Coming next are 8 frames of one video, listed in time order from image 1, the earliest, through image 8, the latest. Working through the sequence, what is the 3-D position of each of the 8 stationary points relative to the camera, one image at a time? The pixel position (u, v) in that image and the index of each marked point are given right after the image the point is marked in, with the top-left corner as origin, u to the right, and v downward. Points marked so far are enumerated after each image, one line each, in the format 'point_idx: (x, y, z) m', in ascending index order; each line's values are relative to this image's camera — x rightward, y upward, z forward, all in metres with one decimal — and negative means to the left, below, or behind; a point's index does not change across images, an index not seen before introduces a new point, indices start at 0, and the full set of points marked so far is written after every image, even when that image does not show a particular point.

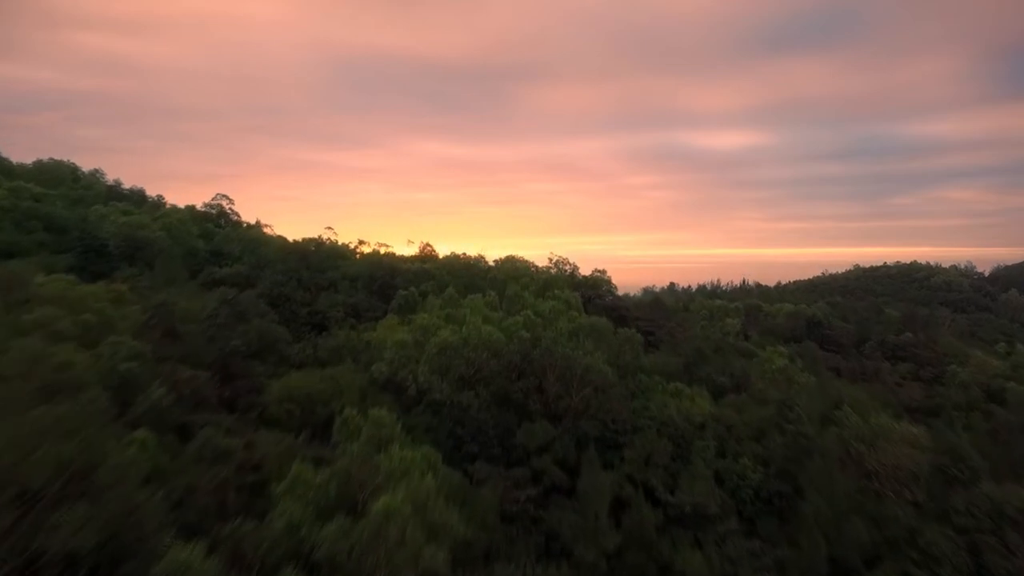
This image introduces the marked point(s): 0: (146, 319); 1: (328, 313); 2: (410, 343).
0: (-6.3, -0.5, +12.2) m
1: (-4.9, -0.7, +19.0) m
2: (-1.8, -1.0, +12.9) m
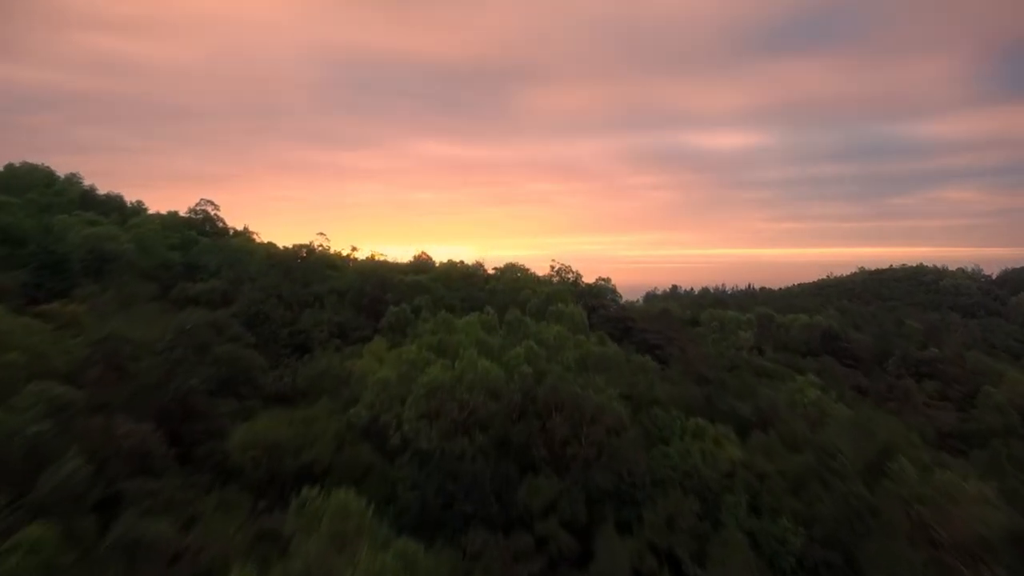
0: (-6.3, -1.0, +10.5) m
1: (-4.9, -1.1, +17.4) m
2: (-1.8, -1.5, +11.3) m
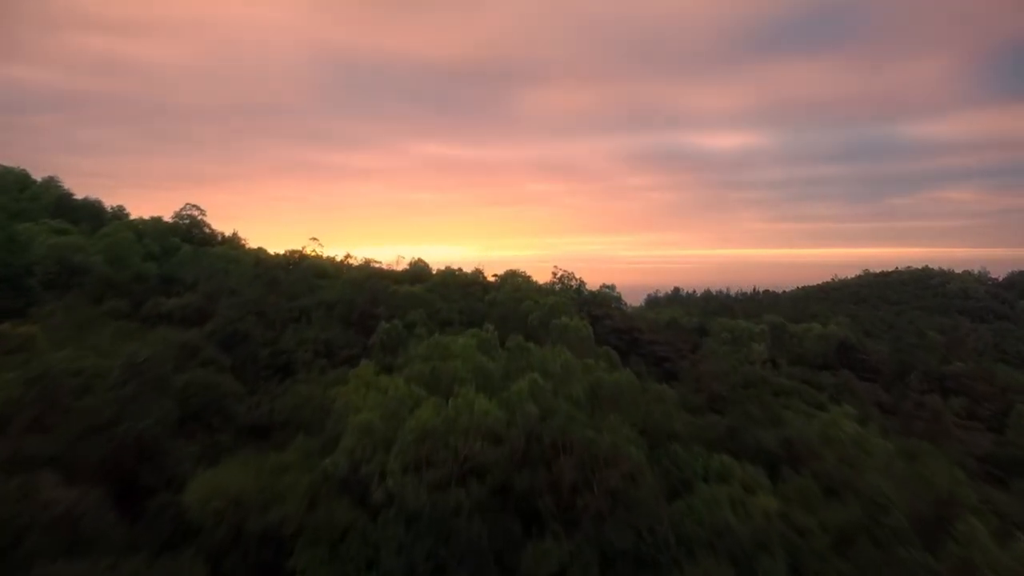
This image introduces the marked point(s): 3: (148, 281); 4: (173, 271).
0: (-6.2, -1.3, +9.1) m
1: (-4.9, -1.5, +15.9) m
2: (-1.8, -1.8, +9.8) m
3: (-9.1, +0.2, +17.7) m
4: (-8.8, +0.4, +18.5) m
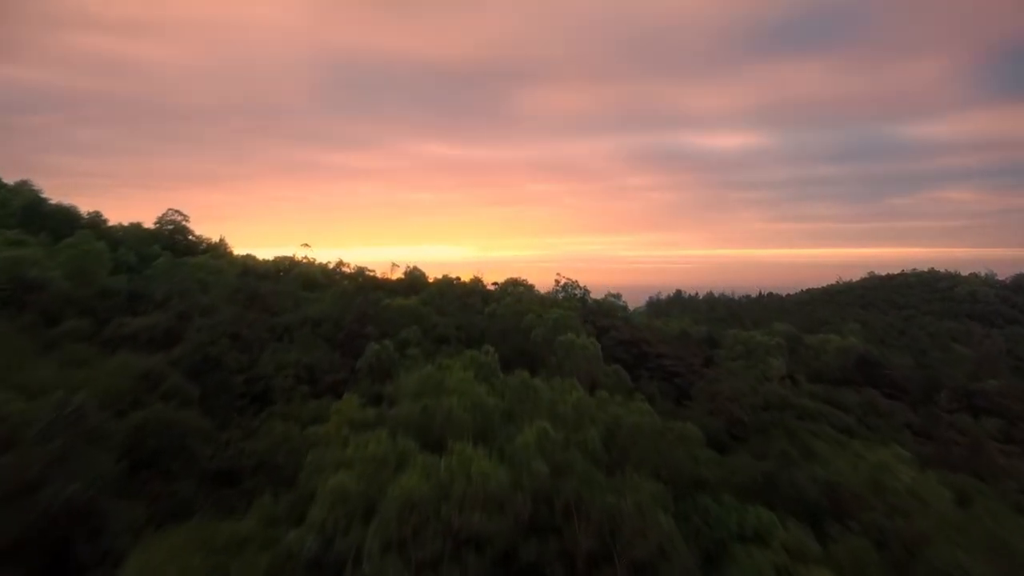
0: (-6.2, -1.7, +7.5) m
1: (-4.9, -1.9, +14.3) m
2: (-1.7, -2.2, +8.3) m
3: (-9.0, -0.2, +16.1) m
4: (-8.8, 0.0, +16.9) m
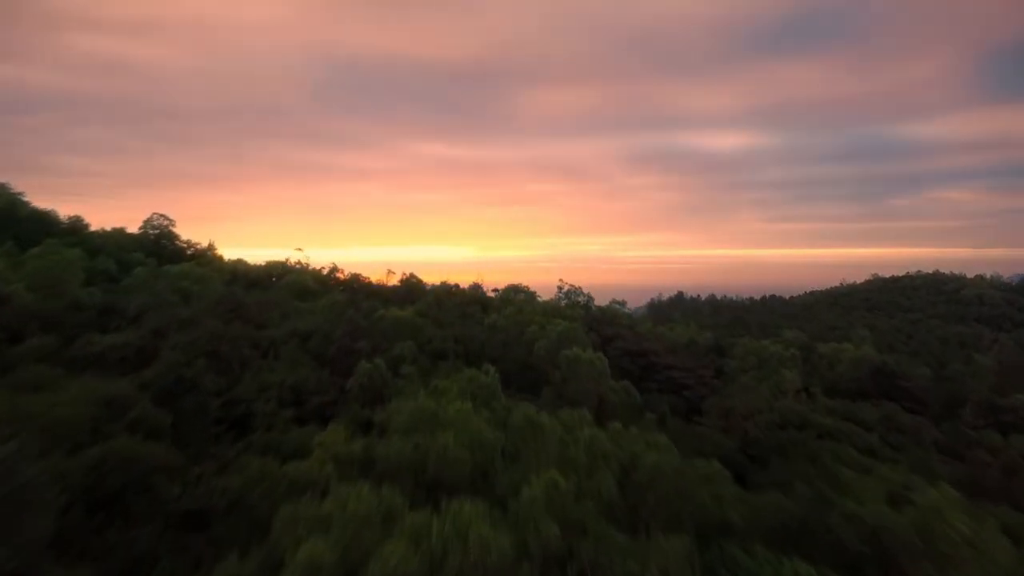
0: (-6.1, -2.0, +6.3) m
1: (-4.8, -2.1, +13.1) m
2: (-1.7, -2.5, +7.1) m
3: (-9.0, -0.5, +14.9) m
4: (-8.7, -0.3, +15.7) m
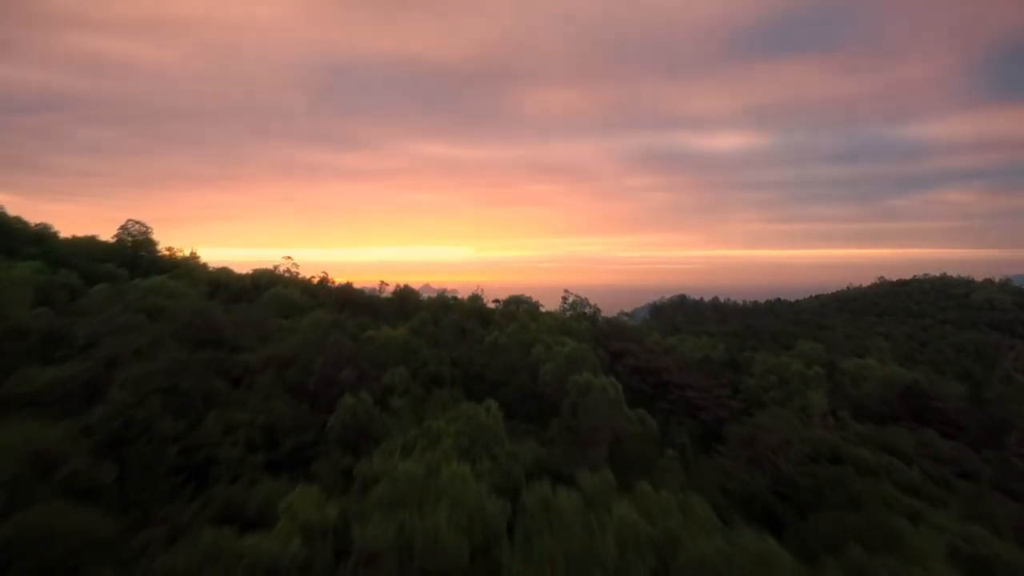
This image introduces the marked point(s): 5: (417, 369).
0: (-6.0, -2.4, +4.5) m
1: (-4.7, -2.6, +11.3) m
2: (-1.6, -2.9, +5.2) m
3: (-8.9, -0.9, +13.1) m
4: (-8.6, -0.7, +13.9) m
5: (-2.2, -1.8, +16.5) m
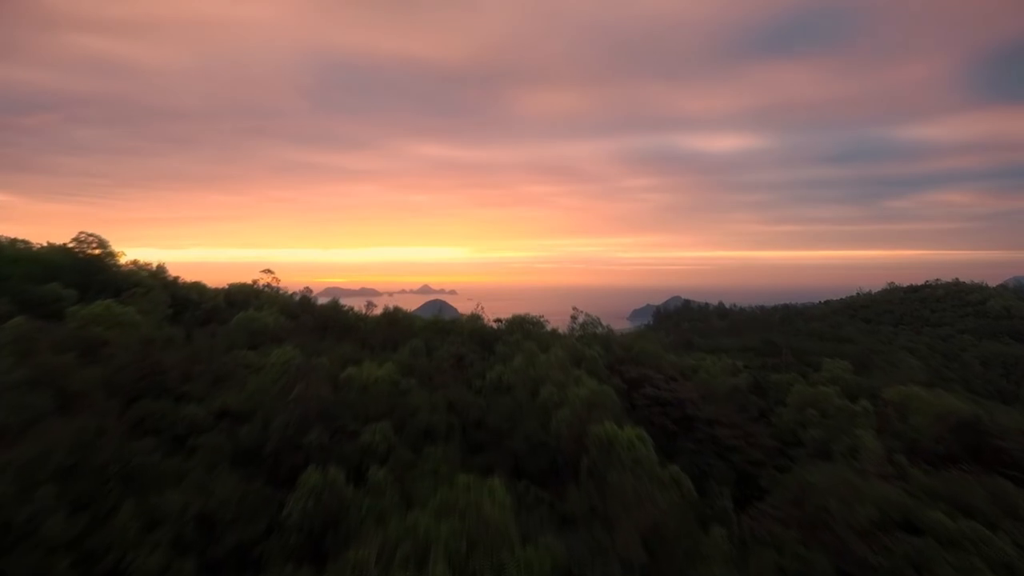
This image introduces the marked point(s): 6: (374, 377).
0: (-5.9, -3.0, +1.6) m
1: (-4.6, -3.2, +8.4) m
2: (-1.4, -3.5, +2.3) m
3: (-8.7, -1.6, +10.2) m
4: (-8.5, -1.3, +11.0) m
5: (-2.1, -2.4, +13.7) m
6: (-2.9, -1.9, +14.7) m
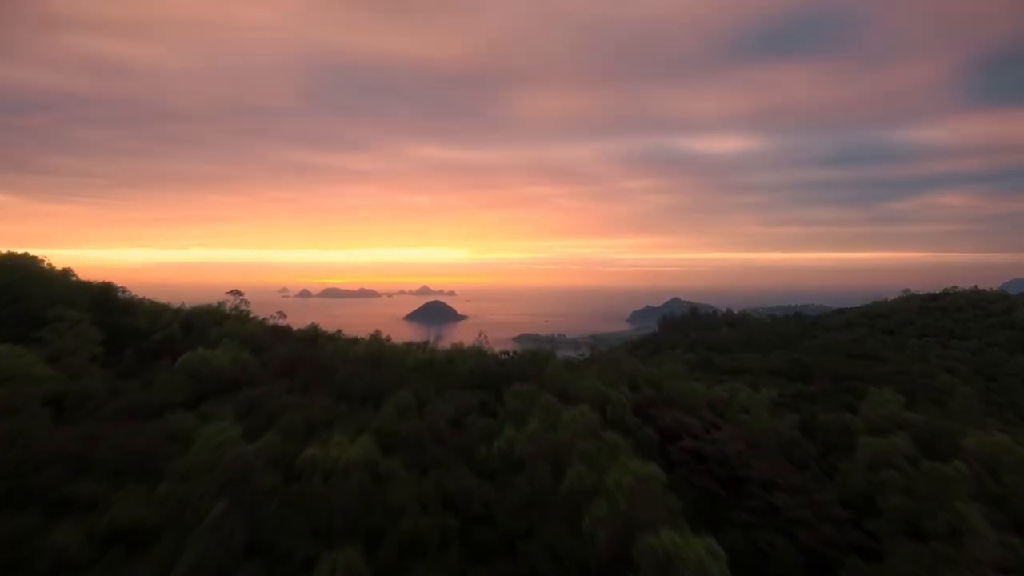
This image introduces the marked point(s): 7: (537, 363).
0: (-5.6, -3.8, -2.3) m
1: (-4.3, -4.0, +4.5) m
2: (-1.2, -4.3, -1.5) m
3: (-8.5, -2.3, +6.3) m
4: (-8.2, -2.1, +7.1) m
5: (-1.8, -3.2, +9.8) m
6: (-2.6, -2.6, +10.8) m
7: (+0.6, -2.2, +19.4) m
